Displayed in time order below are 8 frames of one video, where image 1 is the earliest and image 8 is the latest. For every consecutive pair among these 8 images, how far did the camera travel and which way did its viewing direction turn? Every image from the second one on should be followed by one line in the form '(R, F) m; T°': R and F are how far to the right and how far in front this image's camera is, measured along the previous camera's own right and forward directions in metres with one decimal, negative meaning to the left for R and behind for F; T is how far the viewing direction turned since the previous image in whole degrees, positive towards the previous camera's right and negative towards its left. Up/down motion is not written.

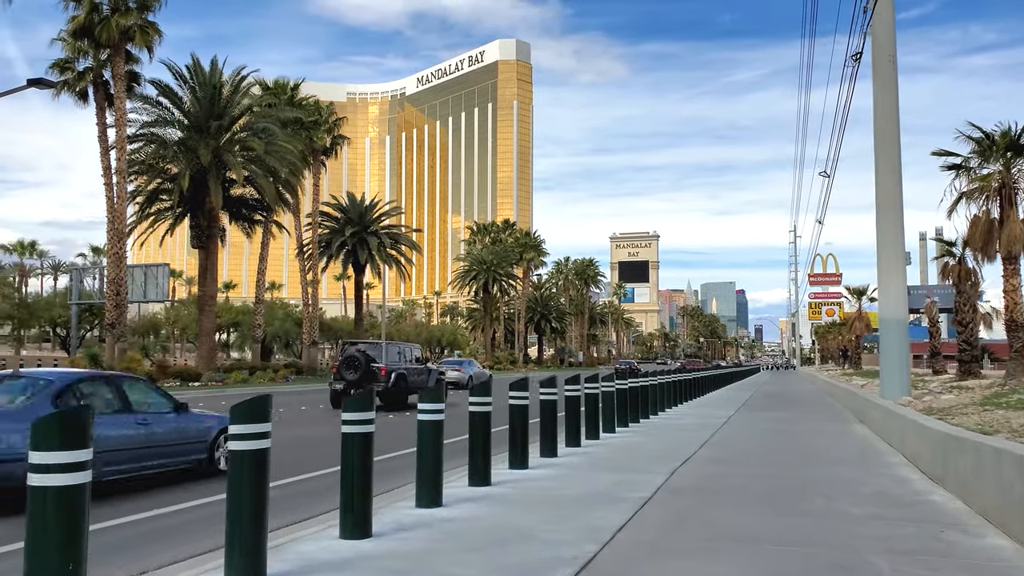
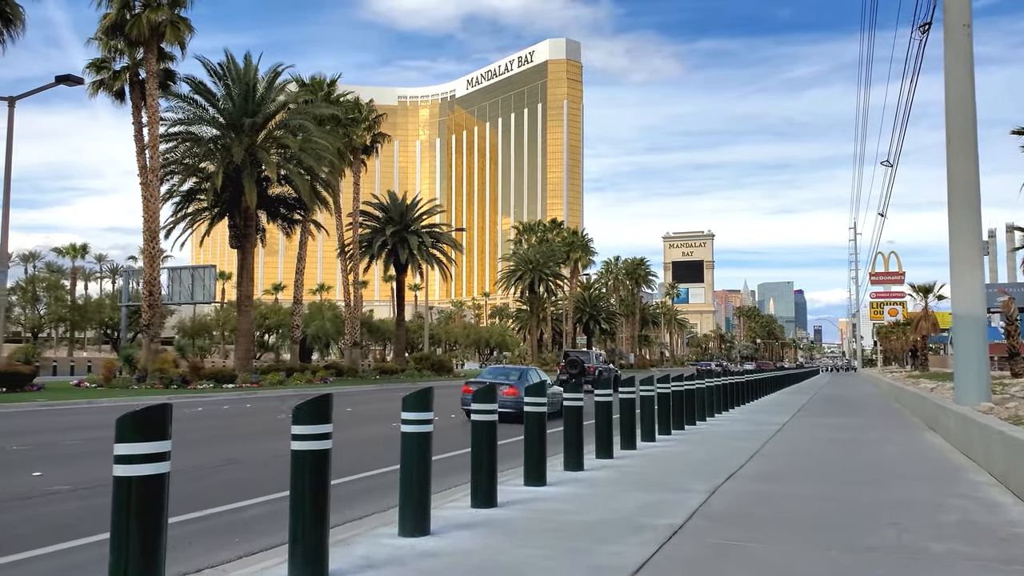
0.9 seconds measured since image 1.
(+0.5, +1.5) m; -4°
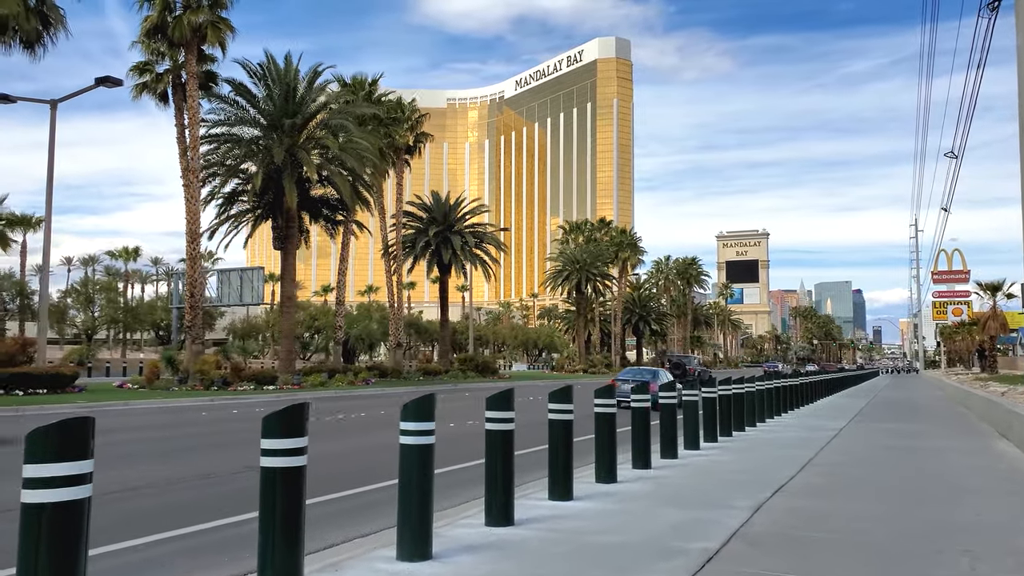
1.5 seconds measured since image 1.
(+0.3, +0.8) m; -4°
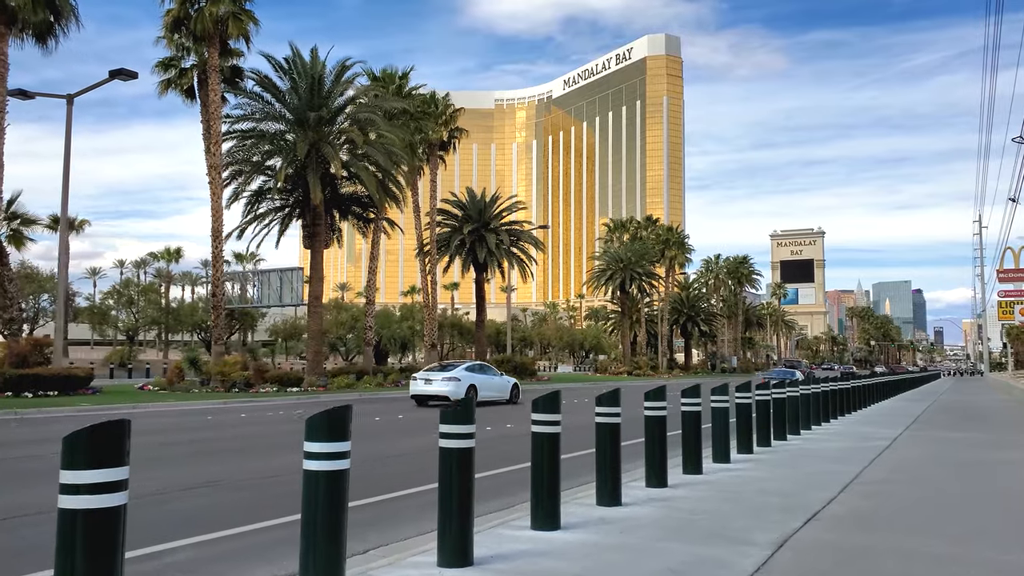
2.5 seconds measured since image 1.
(+0.7, +1.6) m; -4°
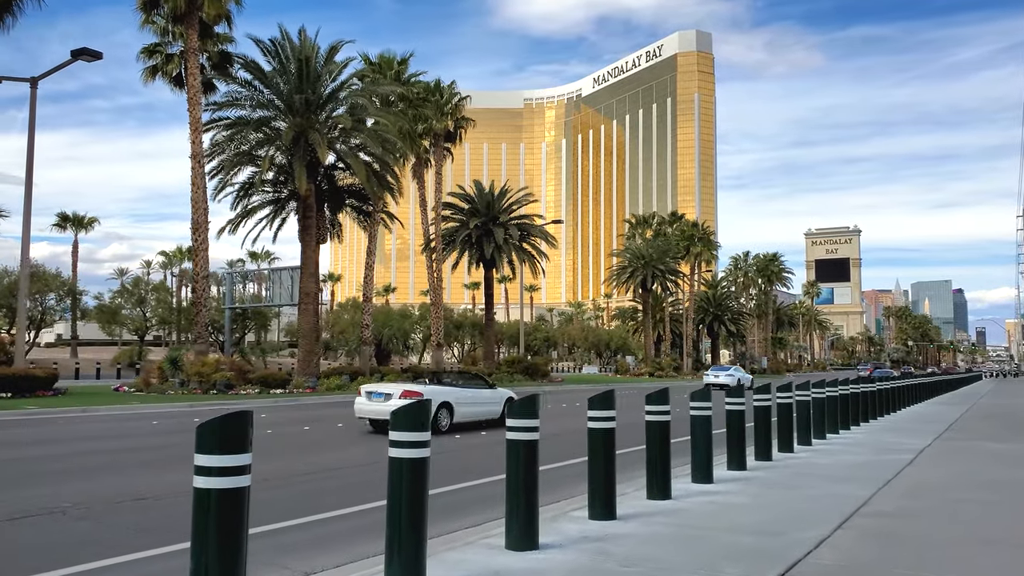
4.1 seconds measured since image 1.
(+1.3, +2.2) m; -2°
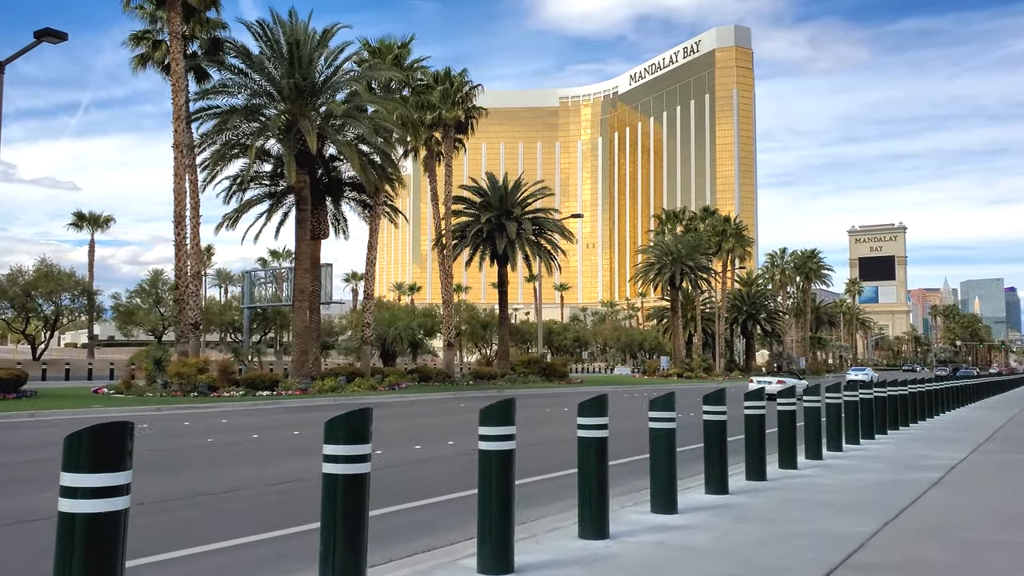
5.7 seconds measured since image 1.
(+1.4, +2.1) m; -3°
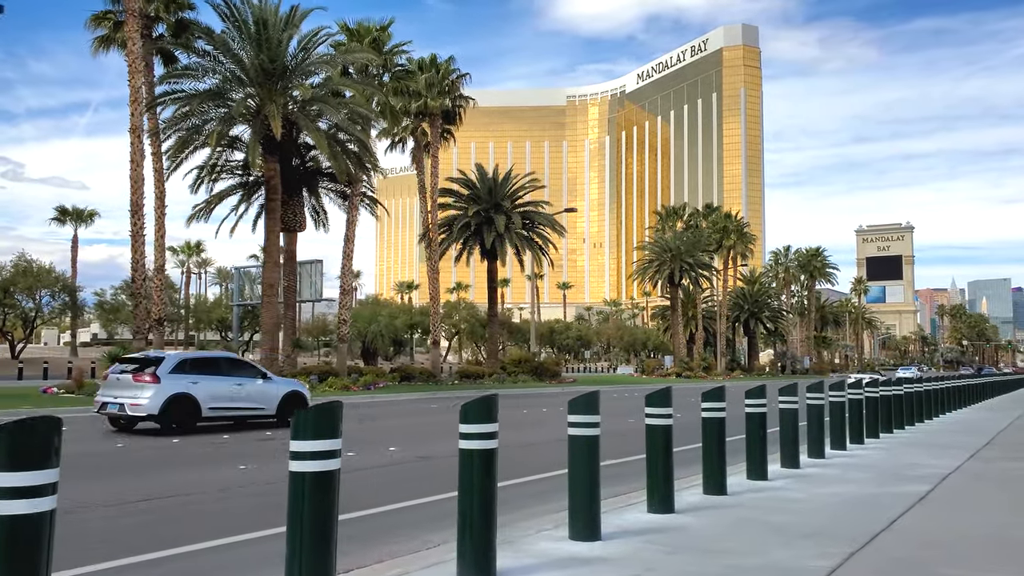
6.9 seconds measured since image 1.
(+1.1, +1.6) m; -1°
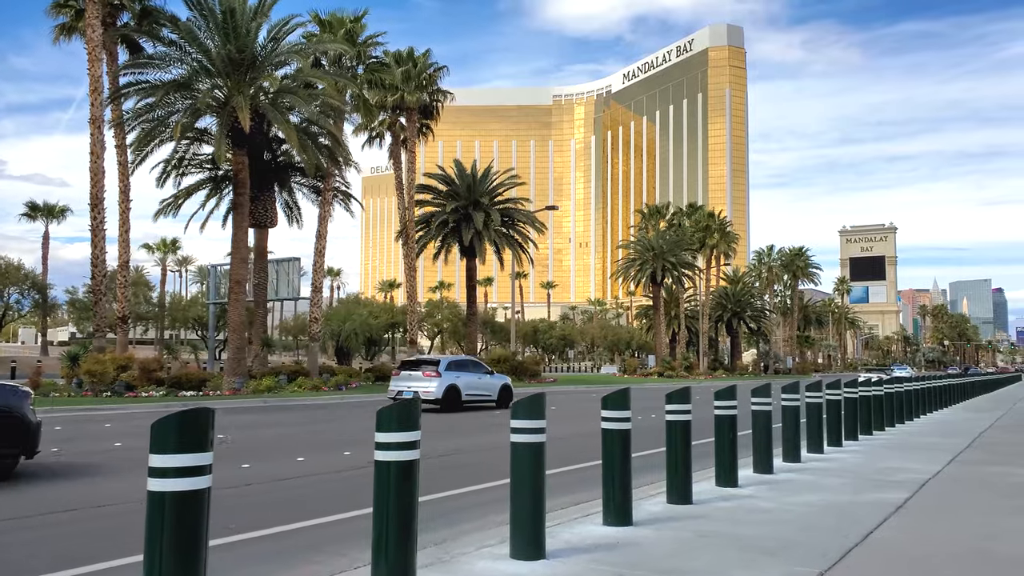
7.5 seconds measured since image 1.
(+0.4, +0.7) m; +1°
